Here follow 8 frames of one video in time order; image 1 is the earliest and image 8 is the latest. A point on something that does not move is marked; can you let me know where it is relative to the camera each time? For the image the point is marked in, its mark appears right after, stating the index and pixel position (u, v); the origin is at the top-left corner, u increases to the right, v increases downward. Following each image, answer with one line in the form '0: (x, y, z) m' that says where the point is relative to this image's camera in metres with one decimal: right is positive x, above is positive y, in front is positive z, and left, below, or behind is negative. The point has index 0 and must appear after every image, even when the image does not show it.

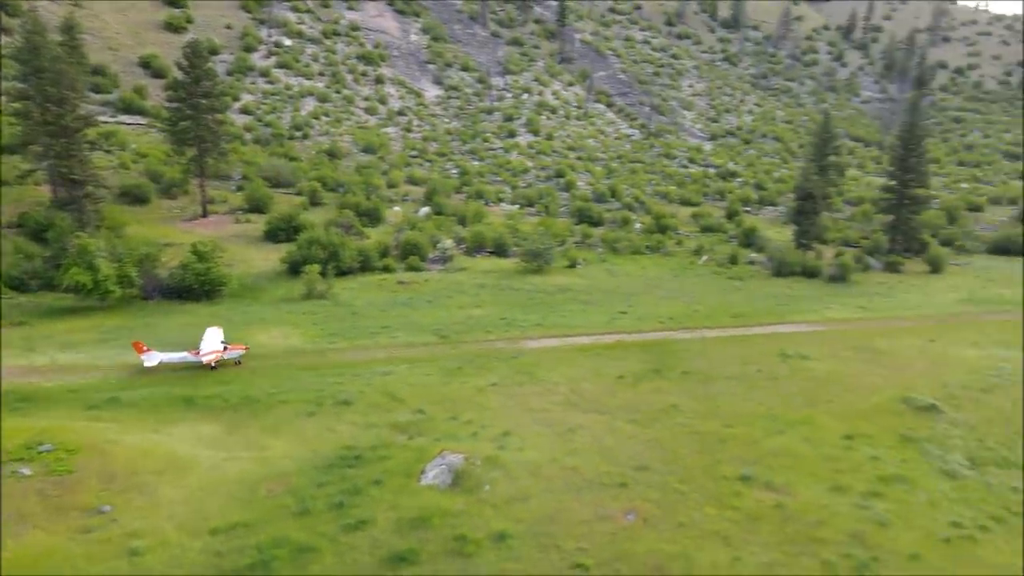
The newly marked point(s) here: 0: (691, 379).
0: (+4.3, -2.2, +17.6) m
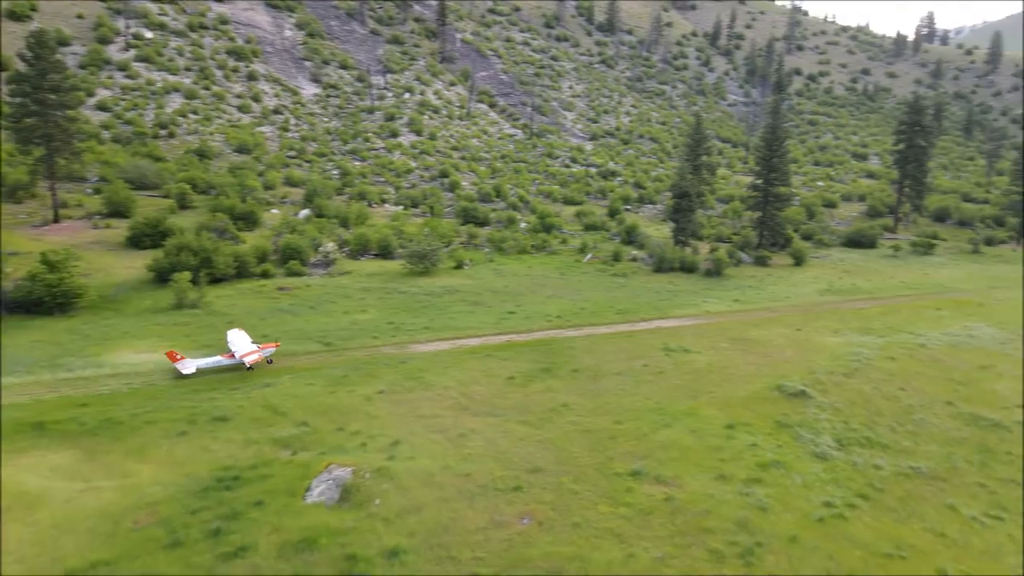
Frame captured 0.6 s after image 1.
0: (+1.7, -2.2, +17.8) m
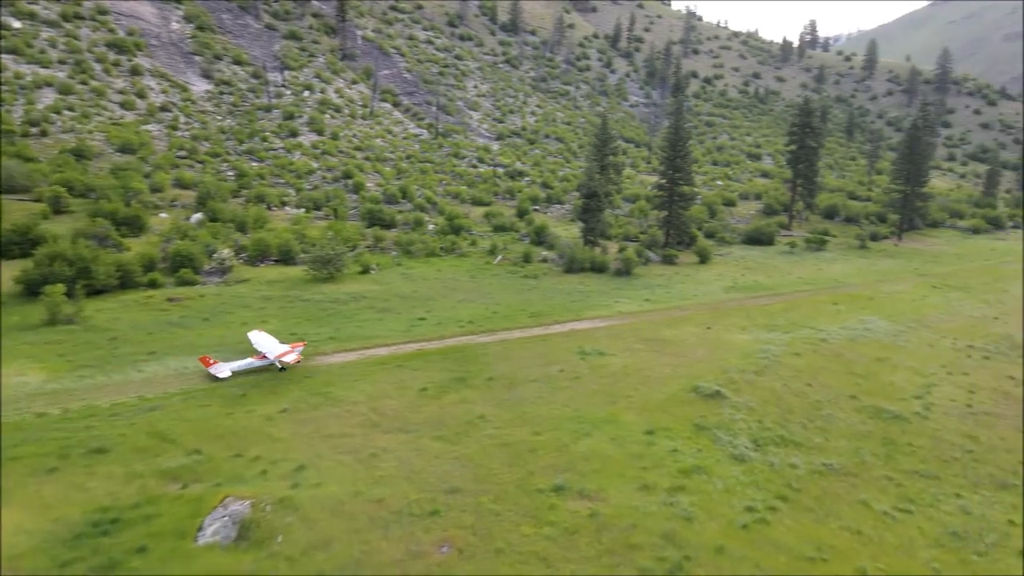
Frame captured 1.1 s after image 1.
0: (-0.4, -2.3, +17.2) m
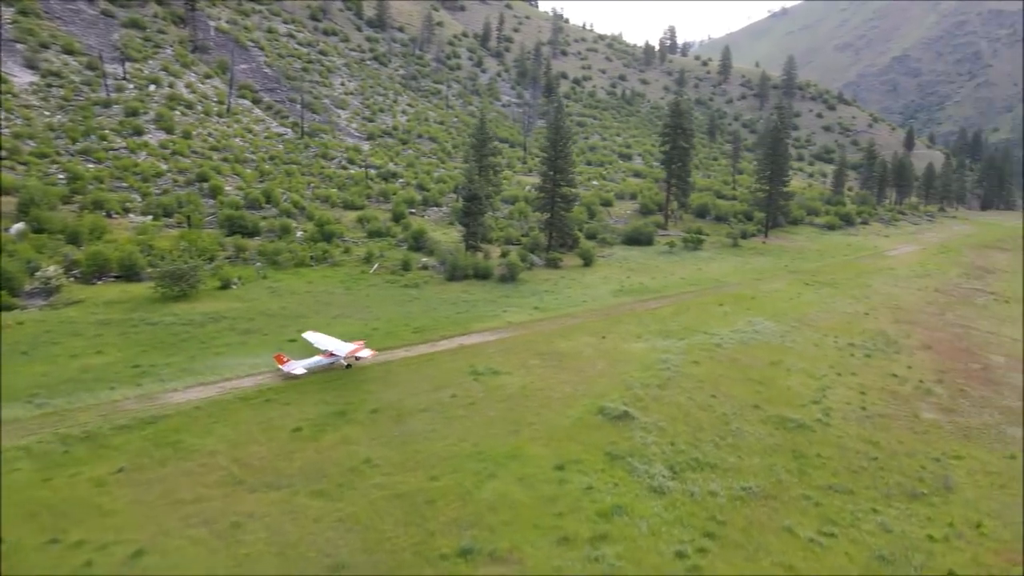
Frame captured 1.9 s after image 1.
0: (-2.7, -2.7, +15.1) m
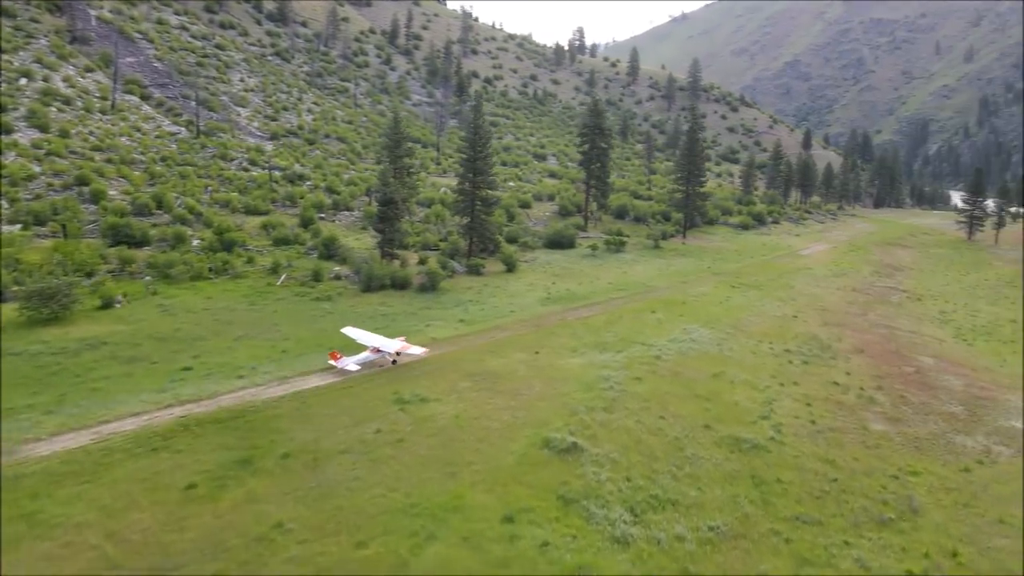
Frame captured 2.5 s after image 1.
0: (-3.9, -3.2, +12.9) m
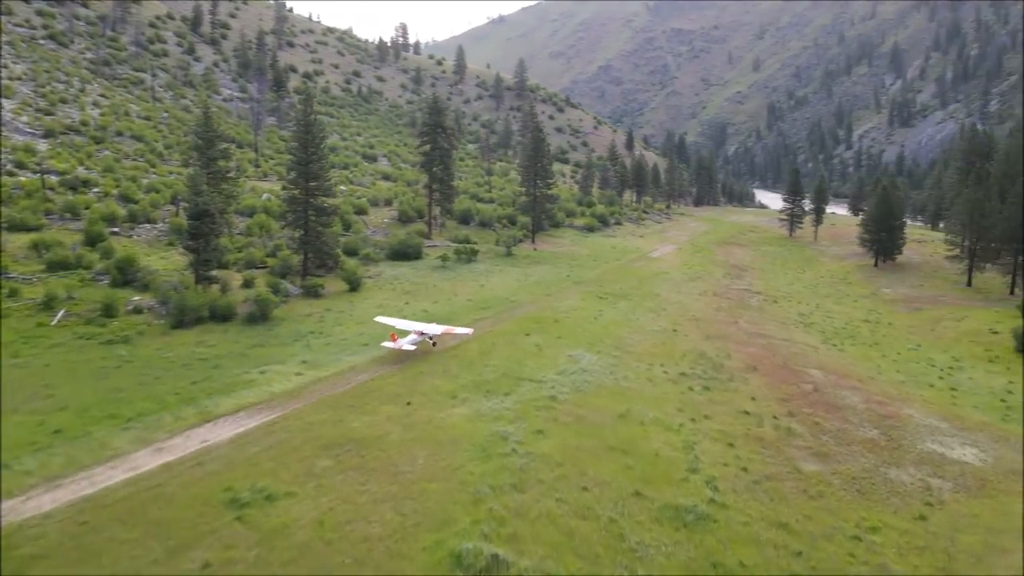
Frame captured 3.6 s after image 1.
0: (-4.9, -4.2, +8.0) m
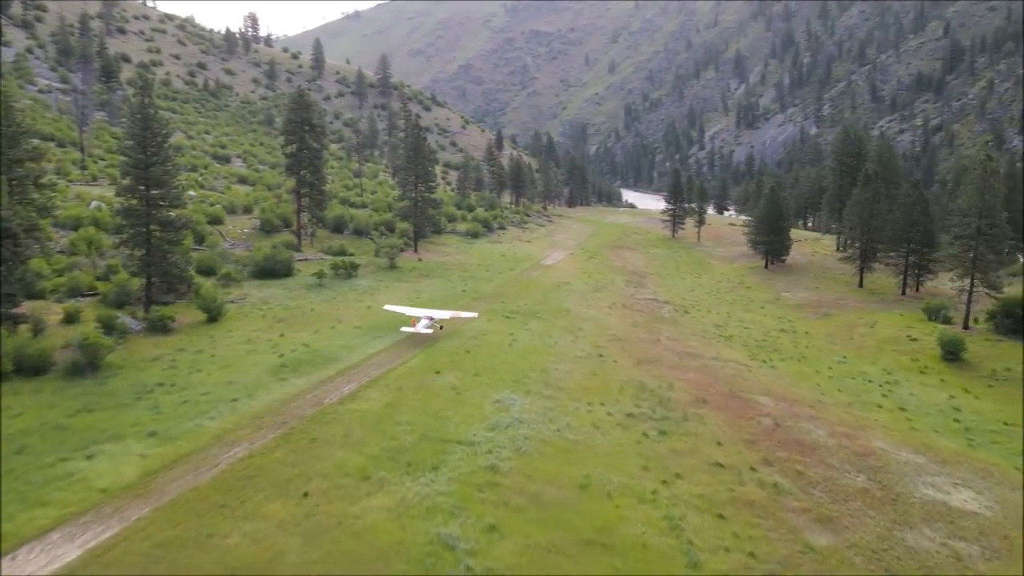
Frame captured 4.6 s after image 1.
0: (-4.3, -5.1, +3.2) m
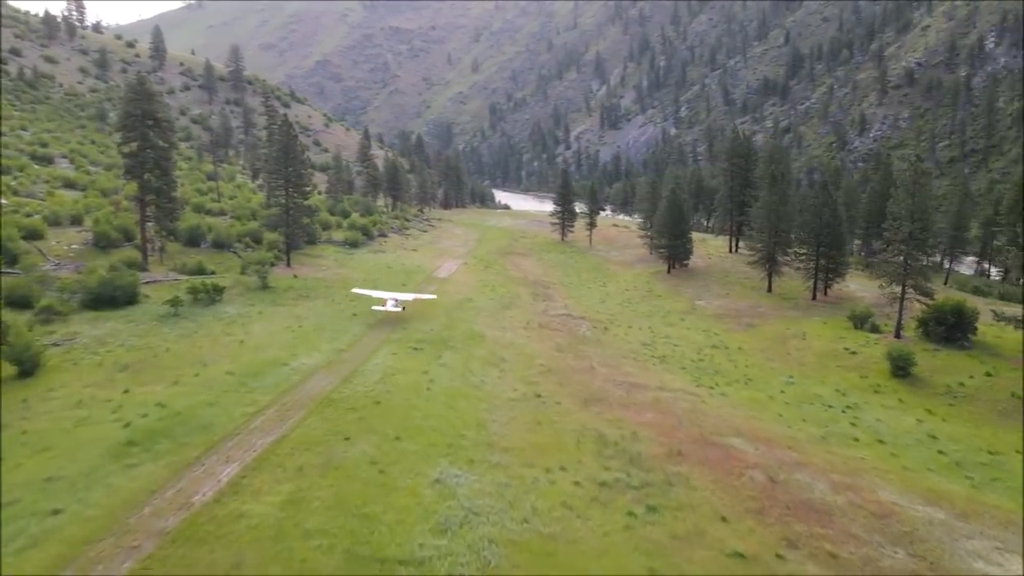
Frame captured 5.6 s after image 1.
0: (-2.5, -6.0, -1.6) m
